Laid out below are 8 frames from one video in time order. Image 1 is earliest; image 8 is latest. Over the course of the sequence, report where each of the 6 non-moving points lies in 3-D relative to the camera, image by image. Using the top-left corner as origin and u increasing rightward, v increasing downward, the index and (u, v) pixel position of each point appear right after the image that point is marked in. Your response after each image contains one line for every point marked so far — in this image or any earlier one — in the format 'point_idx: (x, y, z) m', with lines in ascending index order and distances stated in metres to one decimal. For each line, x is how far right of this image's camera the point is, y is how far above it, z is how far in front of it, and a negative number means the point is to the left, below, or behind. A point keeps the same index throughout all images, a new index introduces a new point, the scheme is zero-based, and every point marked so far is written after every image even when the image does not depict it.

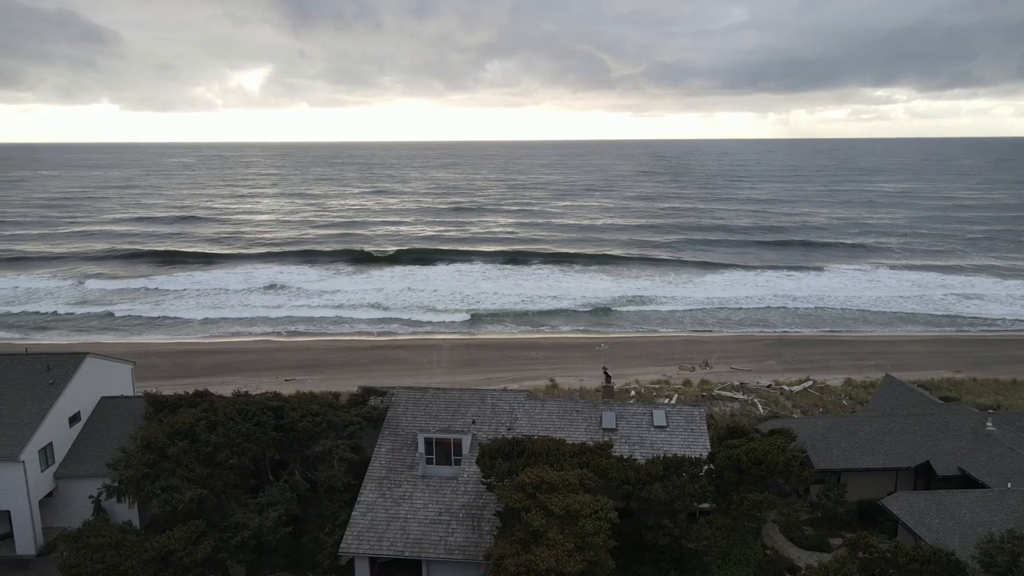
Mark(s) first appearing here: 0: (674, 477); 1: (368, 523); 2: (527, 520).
0: (+3.2, -4.0, +15.3) m
1: (-3.2, -5.2, +16.6) m
2: (+0.2, -4.3, +13.7) m
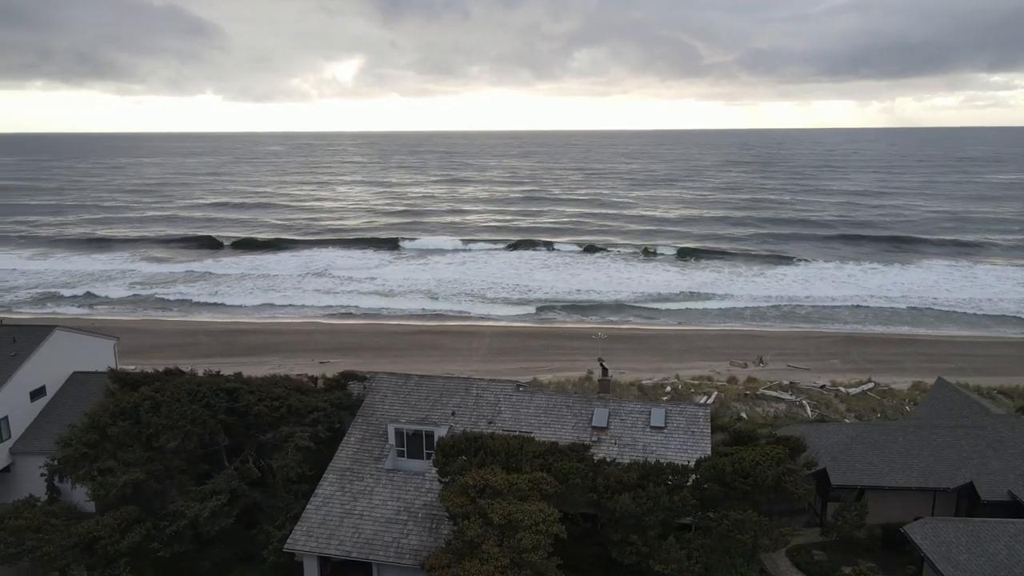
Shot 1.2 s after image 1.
0: (+2.3, -3.7, +13.3) m
1: (-3.9, -4.7, +15.3) m
2: (-0.8, -3.9, +12.0) m
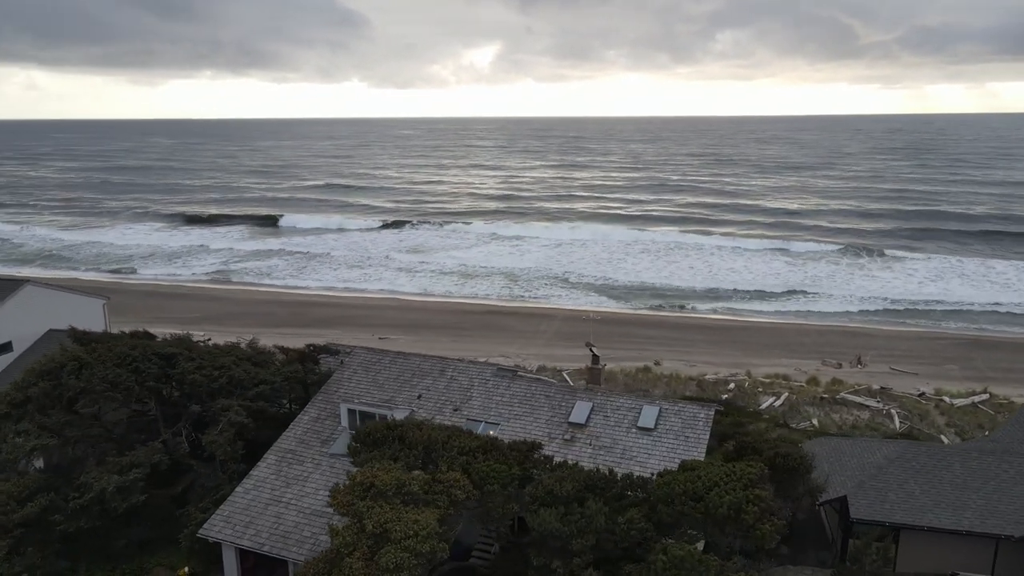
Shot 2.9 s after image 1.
0: (+0.9, -3.2, +10.6) m
1: (-4.9, -3.9, +13.7) m
2: (-2.4, -3.3, +10.0) m
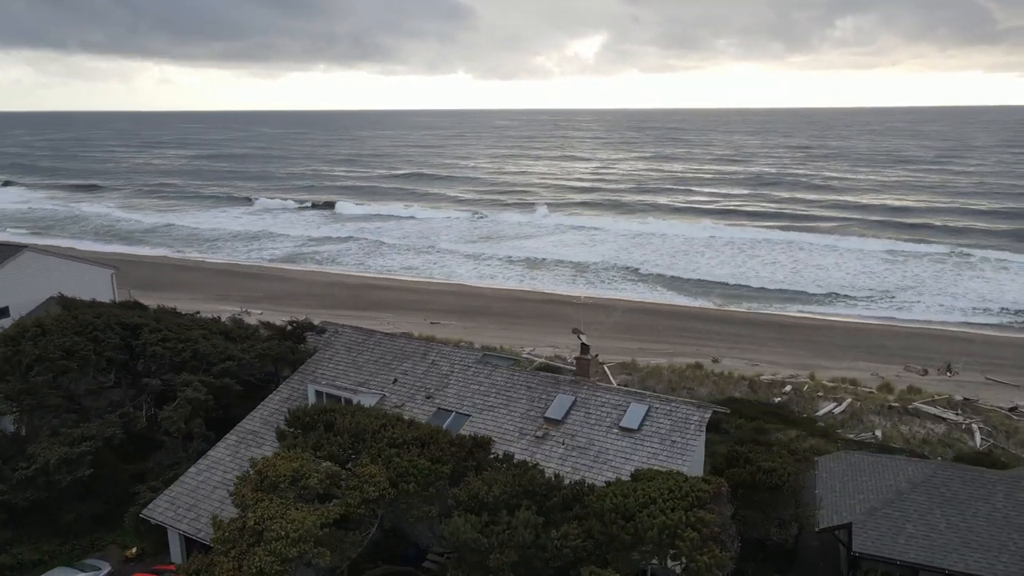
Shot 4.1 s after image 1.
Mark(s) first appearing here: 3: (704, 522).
0: (-0.1, -2.8, +9.1) m
1: (-5.5, -3.4, +12.9) m
2: (-3.5, -2.9, +8.9) m
3: (+2.0, -2.5, +7.9) m
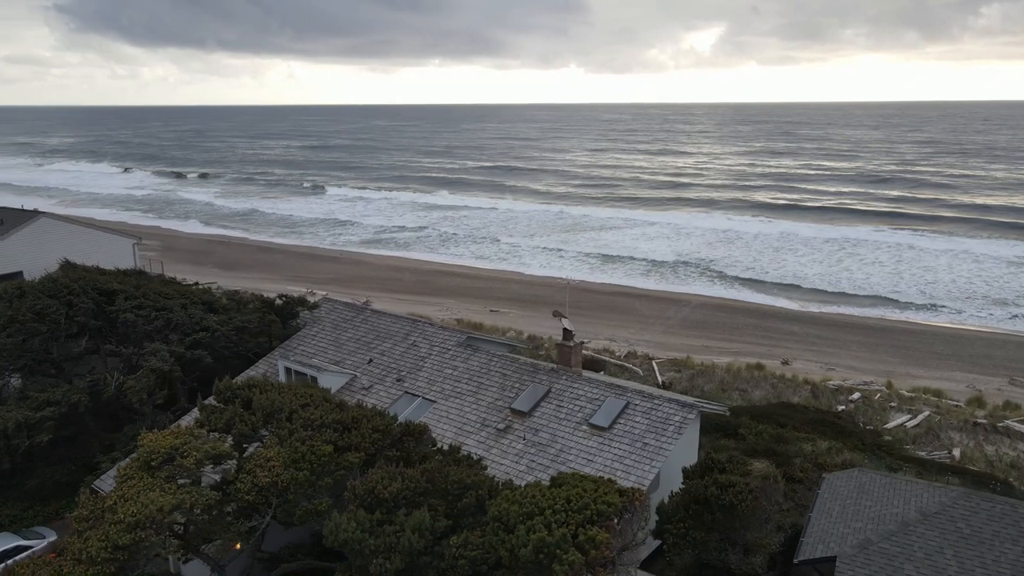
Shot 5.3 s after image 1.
0: (-1.2, -2.4, +7.8) m
1: (-6.0, -2.8, +12.4) m
2: (-4.6, -2.4, +8.1) m
3: (+0.7, -2.1, +6.3) m
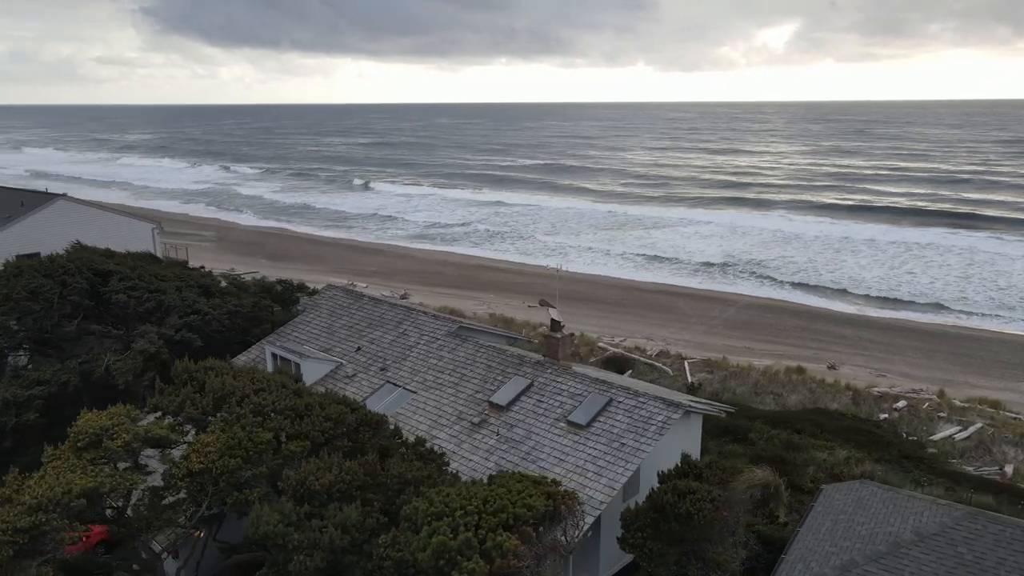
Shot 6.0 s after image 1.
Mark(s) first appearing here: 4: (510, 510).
0: (-1.8, -2.2, +7.3) m
1: (-6.2, -2.5, +12.2) m
2: (-5.2, -2.1, +7.8) m
3: (0.0, -2.0, +5.6) m
4: (+0.1, -1.8, +6.0) m
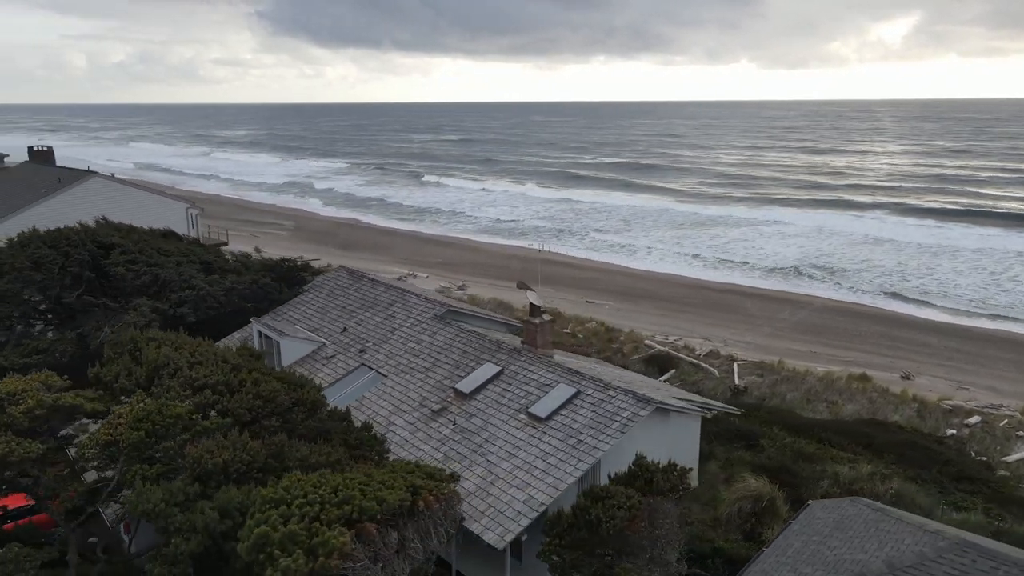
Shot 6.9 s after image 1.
0: (-2.7, -1.9, +6.7) m
1: (-6.5, -2.0, +12.2) m
2: (-5.9, -1.6, +7.6) m
3: (-1.1, -1.7, +4.9) m
4: (-0.9, -1.5, +5.2) m
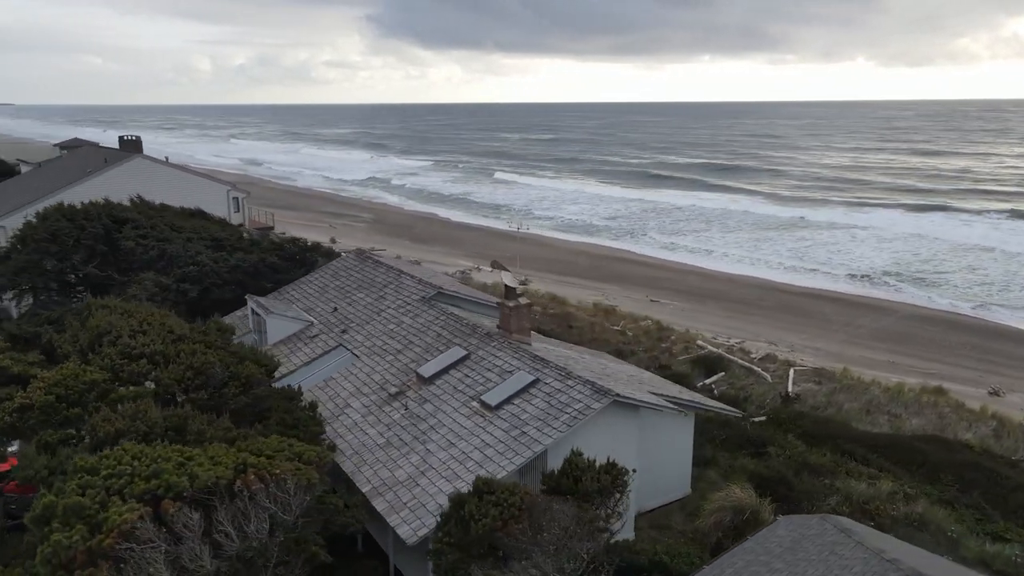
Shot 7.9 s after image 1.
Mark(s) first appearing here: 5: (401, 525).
0: (-3.5, -1.5, +6.4) m
1: (-6.6, -1.6, +12.2) m
2: (-6.6, -1.2, +7.7) m
3: (-2.2, -1.4, +4.3) m
4: (-2.0, -1.2, +4.6) m
5: (-1.0, -2.2, +7.0) m
